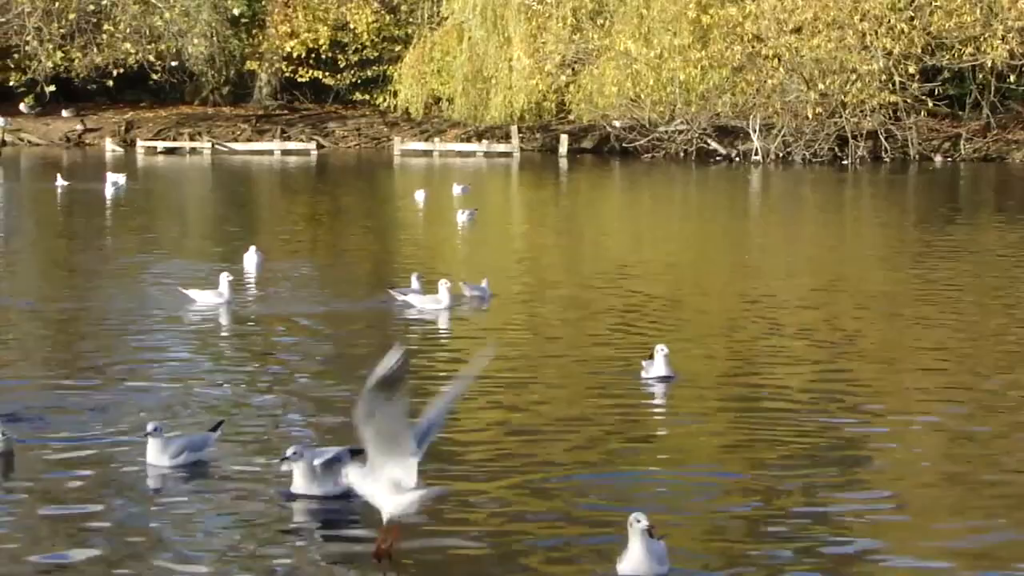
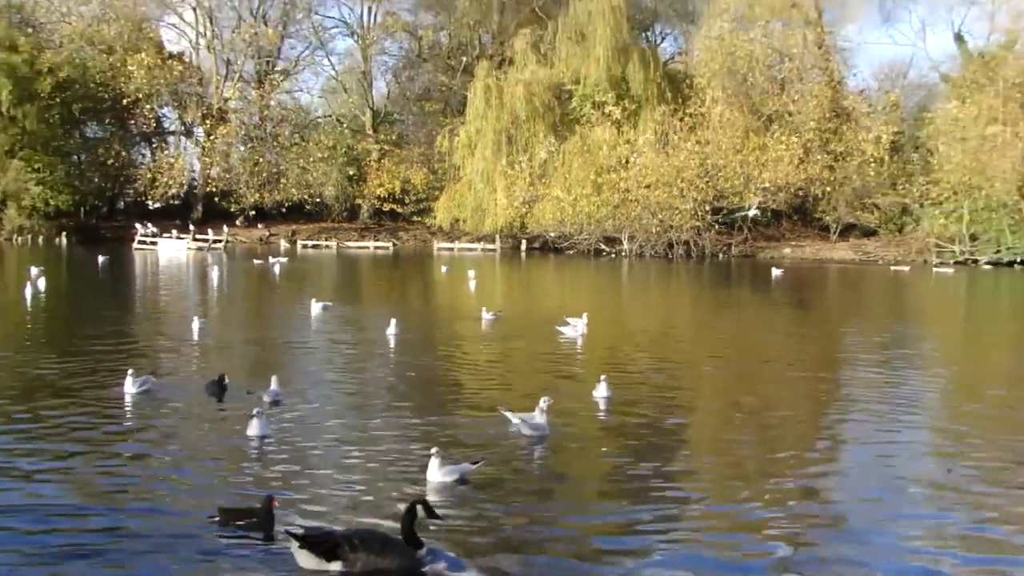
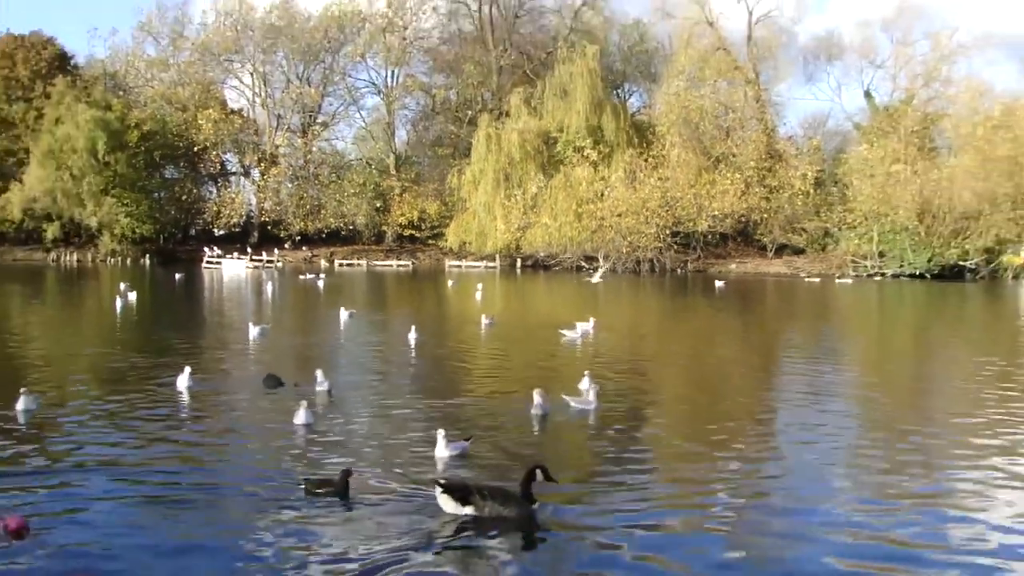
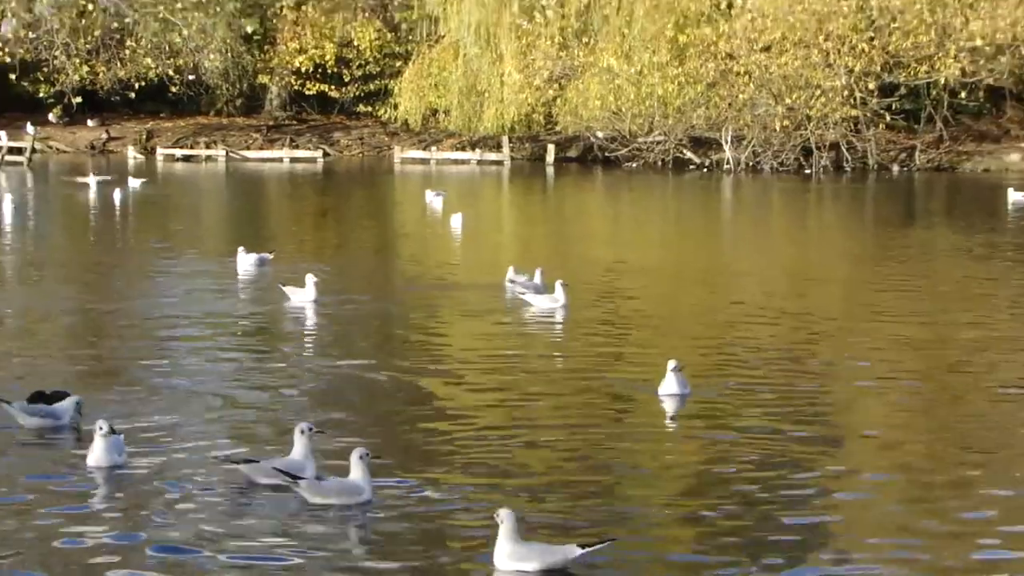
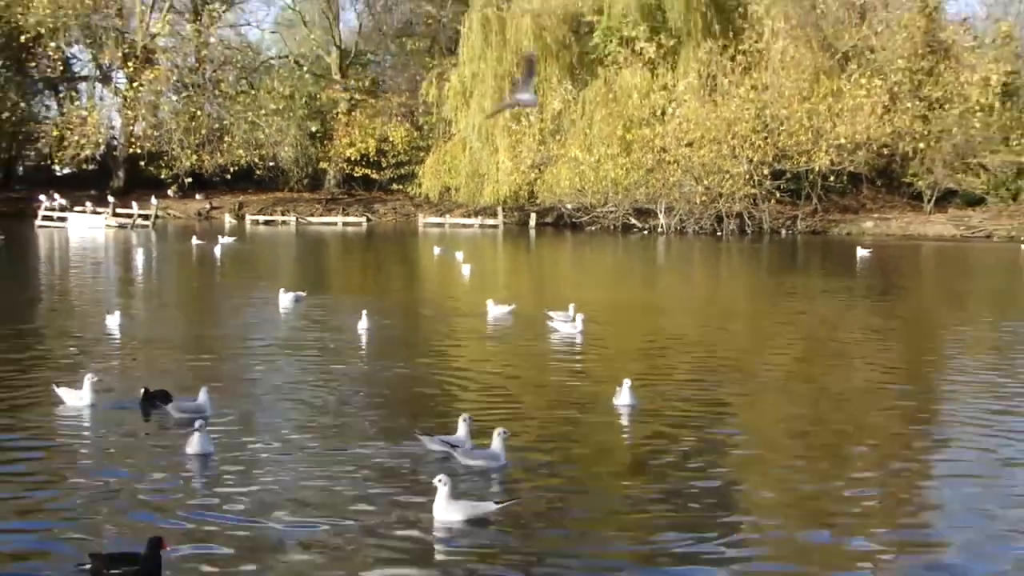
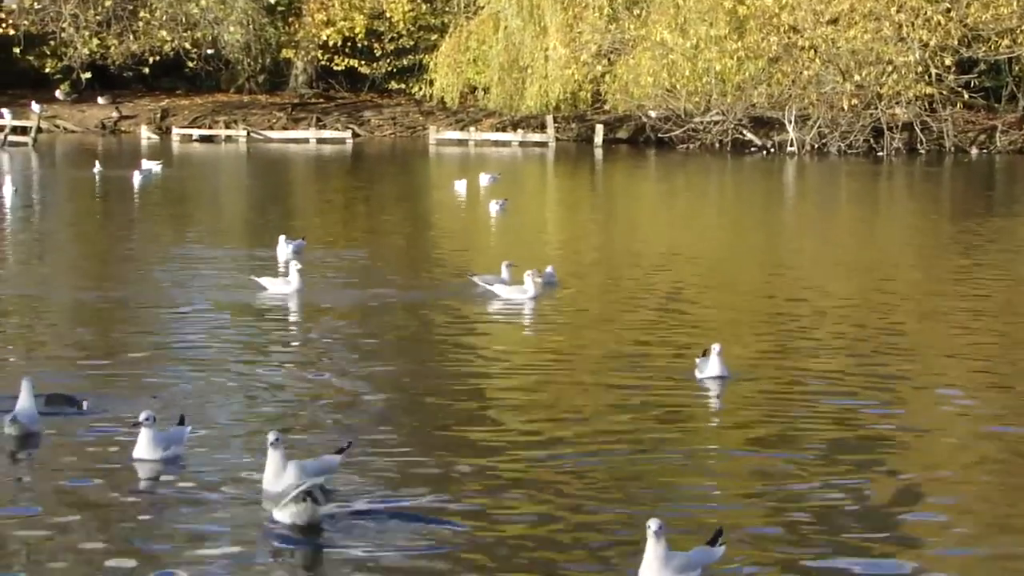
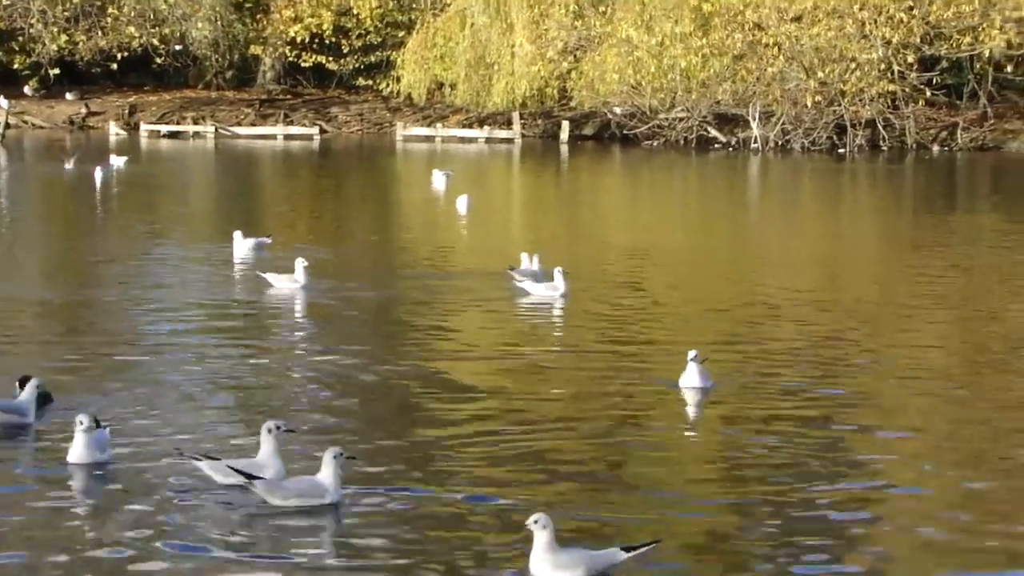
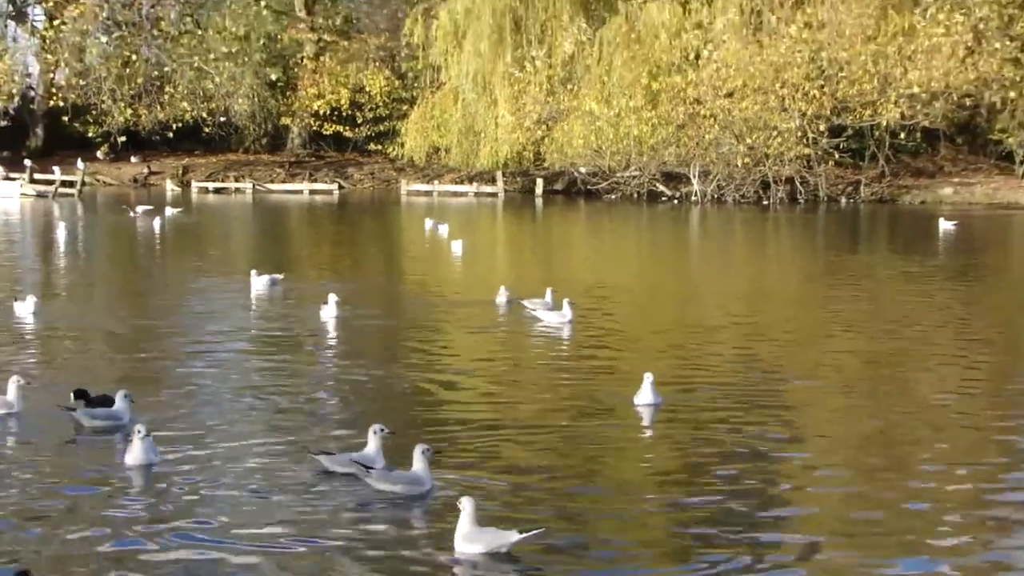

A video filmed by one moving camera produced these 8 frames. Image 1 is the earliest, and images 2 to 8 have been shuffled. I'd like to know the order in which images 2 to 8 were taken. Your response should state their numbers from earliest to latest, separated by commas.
6, 7, 4, 8, 5, 2, 3
